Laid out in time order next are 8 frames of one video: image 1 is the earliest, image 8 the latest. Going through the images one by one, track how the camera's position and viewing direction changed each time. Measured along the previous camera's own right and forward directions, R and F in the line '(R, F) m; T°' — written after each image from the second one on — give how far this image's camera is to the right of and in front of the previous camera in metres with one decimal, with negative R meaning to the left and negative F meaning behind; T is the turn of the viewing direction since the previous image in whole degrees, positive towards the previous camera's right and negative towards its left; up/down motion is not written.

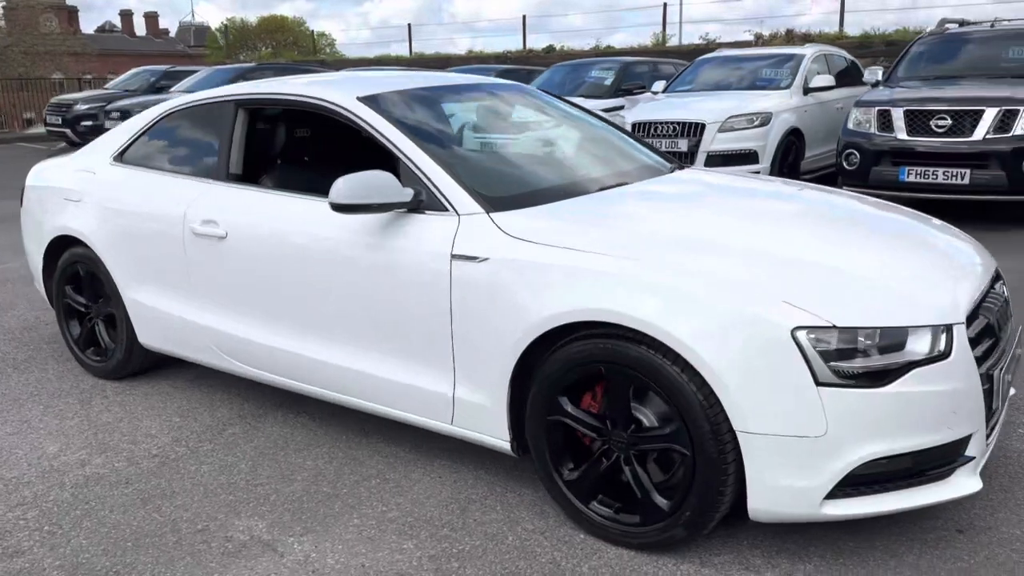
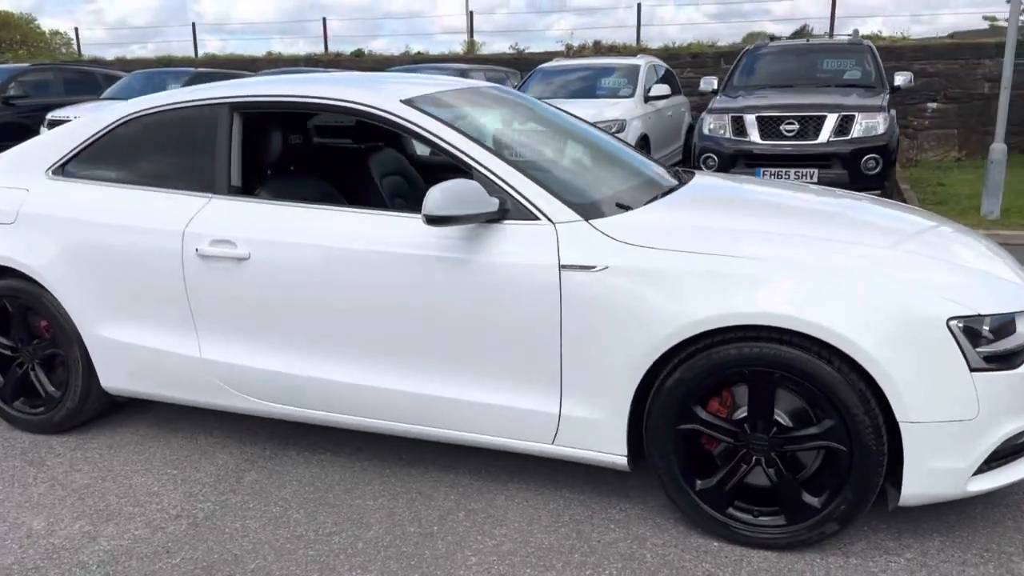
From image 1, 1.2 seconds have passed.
(-1.1, +0.3) m; +15°
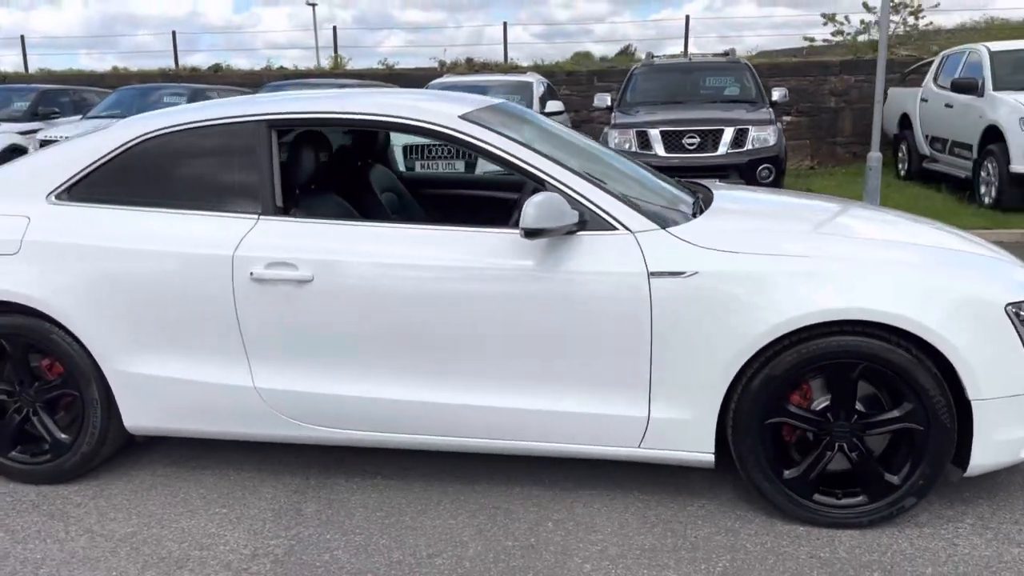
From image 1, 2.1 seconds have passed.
(-0.9, 0.0) m; +11°
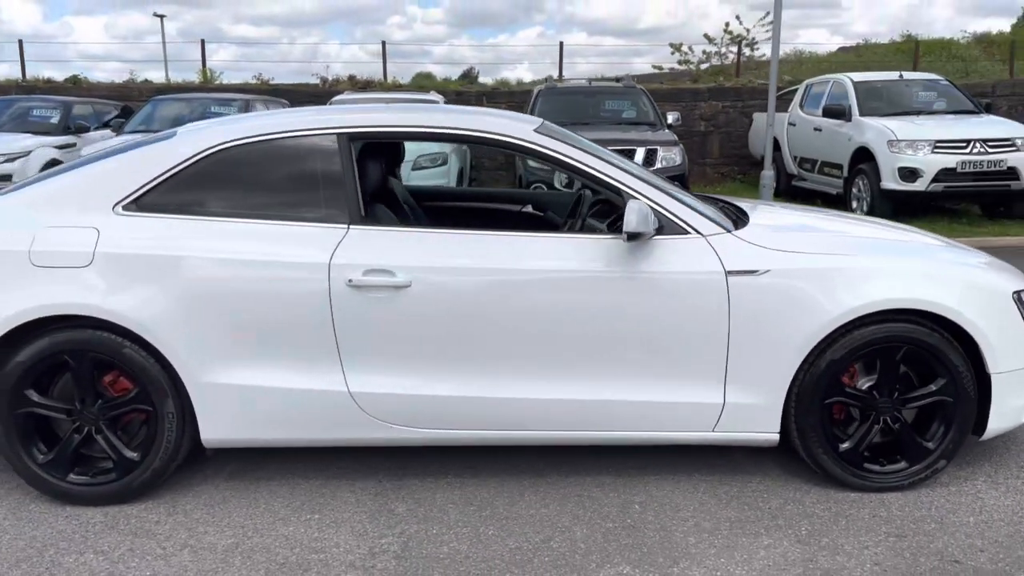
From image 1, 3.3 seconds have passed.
(-0.9, -0.1) m; +11°
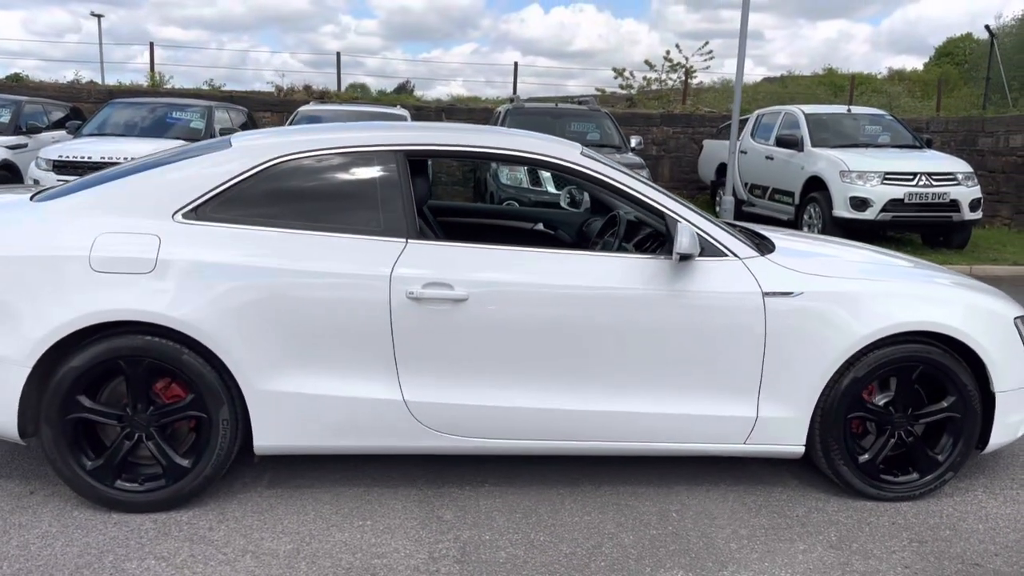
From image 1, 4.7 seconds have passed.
(-0.5, -0.1) m; +5°
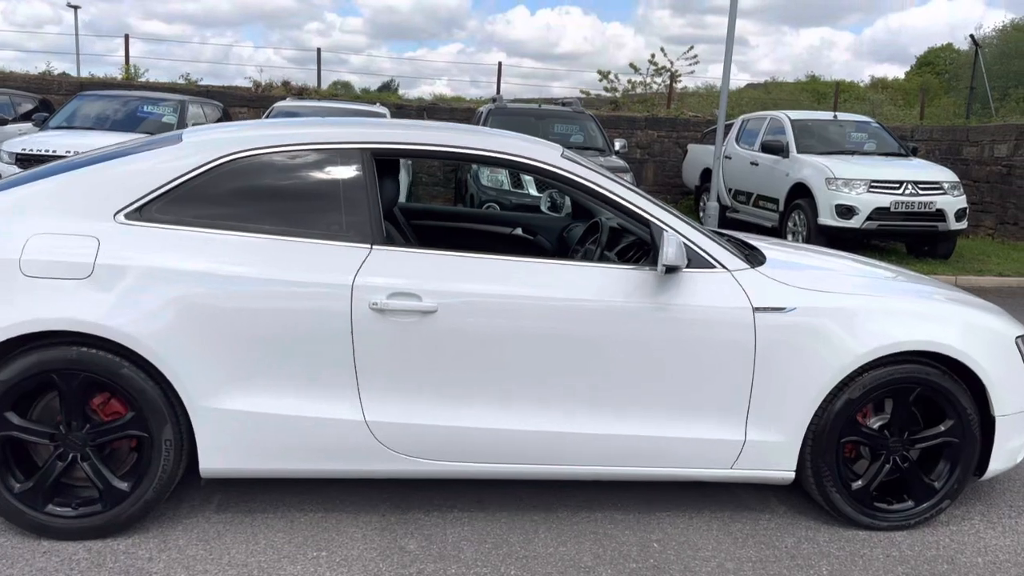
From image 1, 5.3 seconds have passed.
(0.0, +0.3) m; +1°
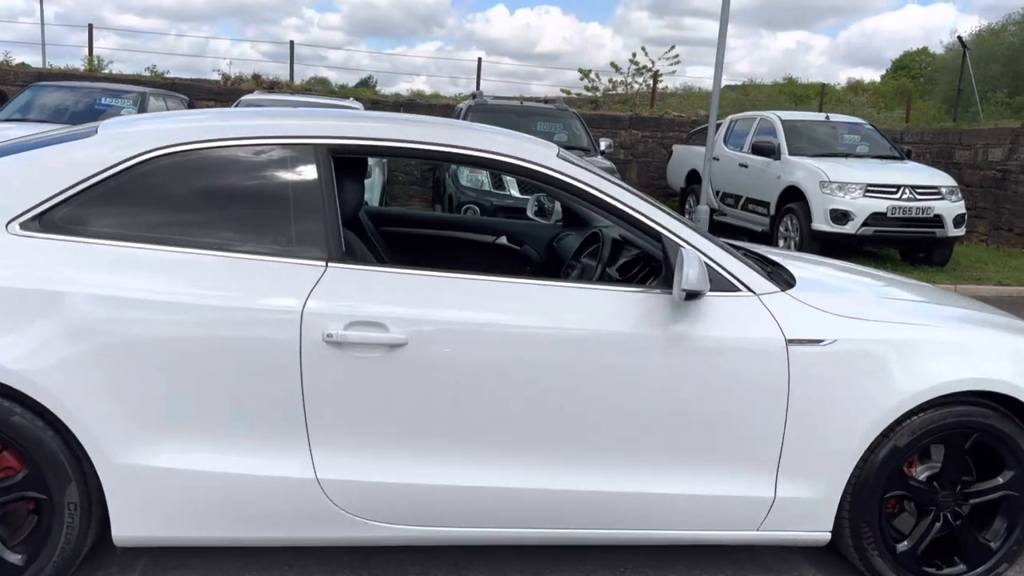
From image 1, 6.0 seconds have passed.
(0.0, +0.6) m; +2°
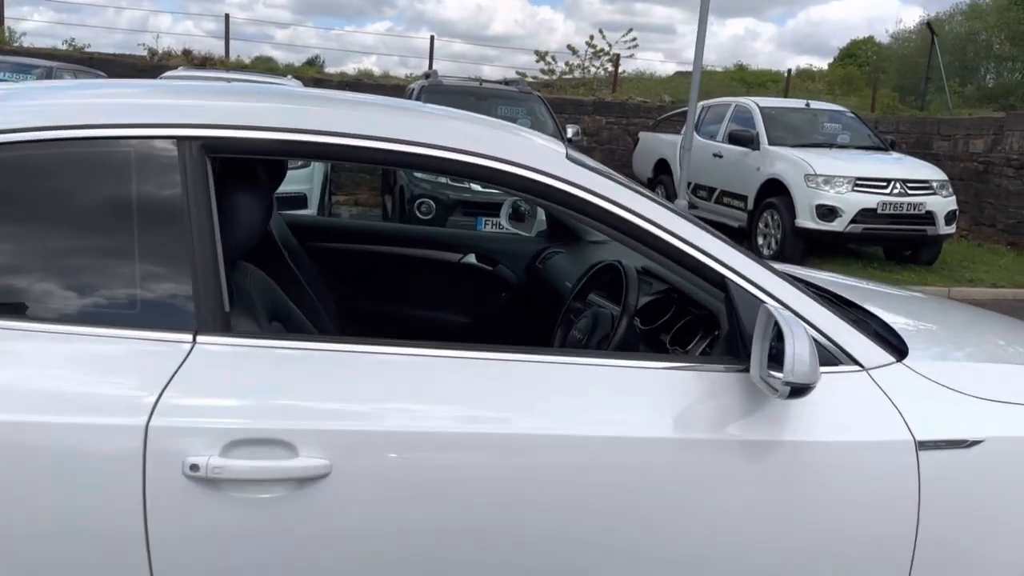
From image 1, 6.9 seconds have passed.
(-0.1, +1.0) m; +3°
